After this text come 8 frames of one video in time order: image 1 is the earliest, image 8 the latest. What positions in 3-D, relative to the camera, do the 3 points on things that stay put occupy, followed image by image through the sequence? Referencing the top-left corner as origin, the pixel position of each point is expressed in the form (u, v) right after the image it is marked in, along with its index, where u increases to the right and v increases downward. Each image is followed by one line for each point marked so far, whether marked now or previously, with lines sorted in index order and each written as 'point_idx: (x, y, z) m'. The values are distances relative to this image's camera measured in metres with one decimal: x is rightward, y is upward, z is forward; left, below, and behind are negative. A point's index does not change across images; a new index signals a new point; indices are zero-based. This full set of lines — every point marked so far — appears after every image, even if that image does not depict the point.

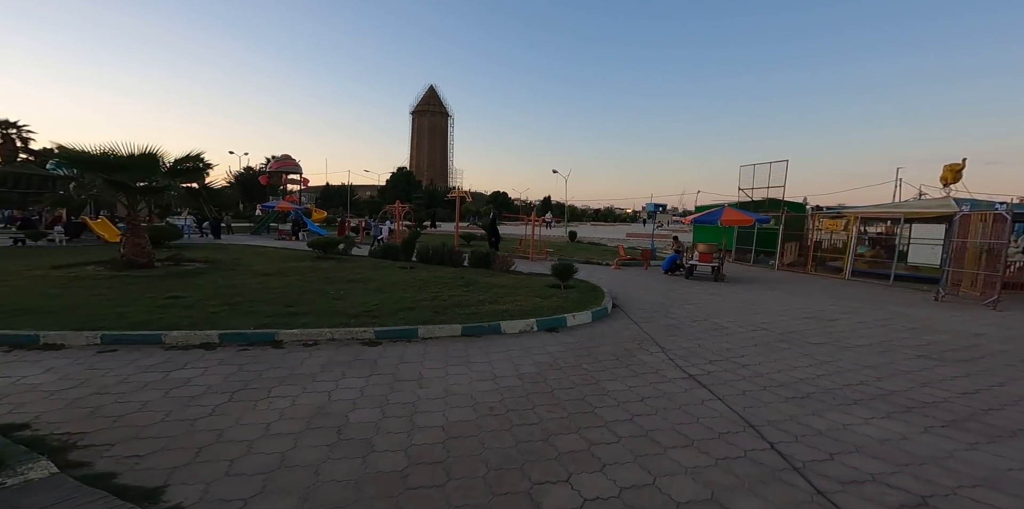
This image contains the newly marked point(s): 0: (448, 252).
0: (-1.7, +0.1, +12.1) m
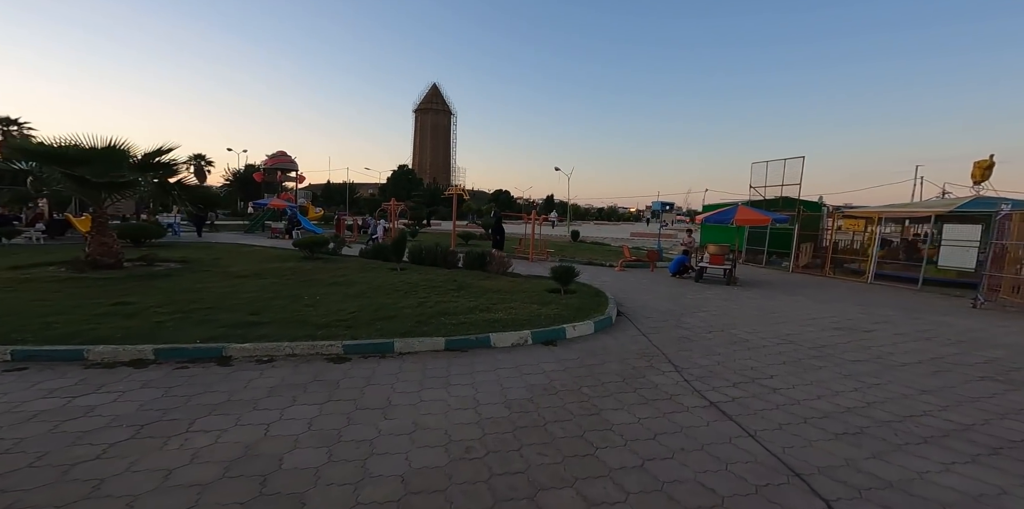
0: (-1.8, 0.0, +11.3) m
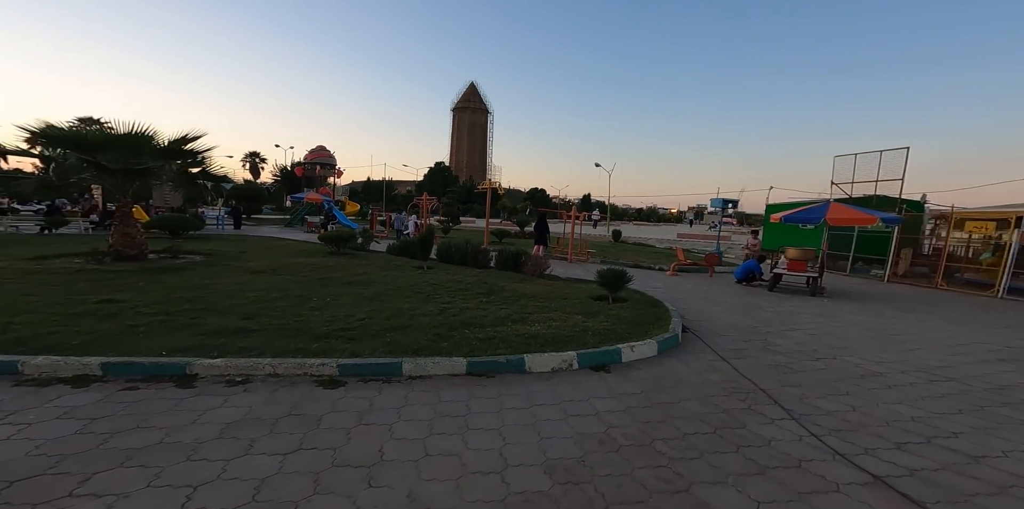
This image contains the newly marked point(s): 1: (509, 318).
0: (-0.9, +0.1, +10.1) m
1: (-0.1, -0.8, +5.9) m
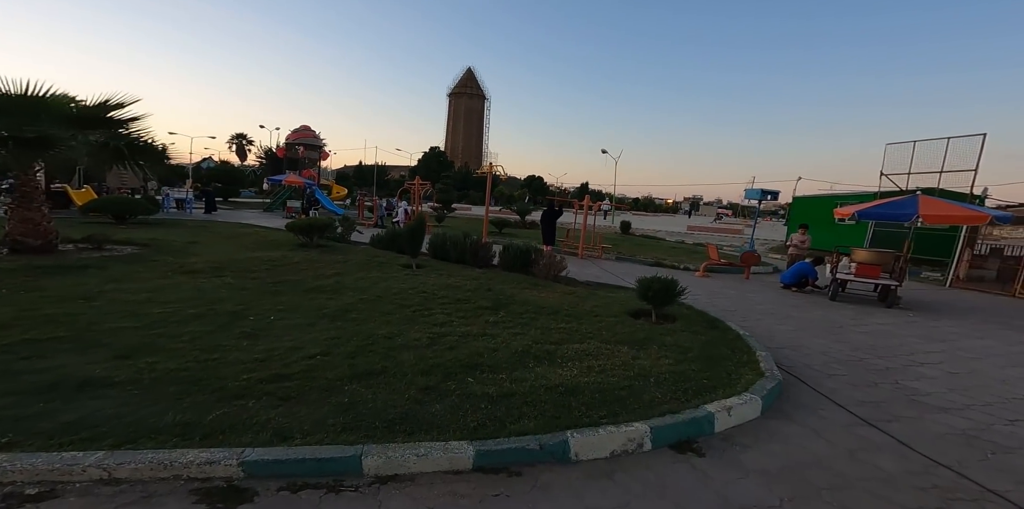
0: (-0.7, +0.1, +8.2) m
1: (+0.2, -0.9, +4.0) m
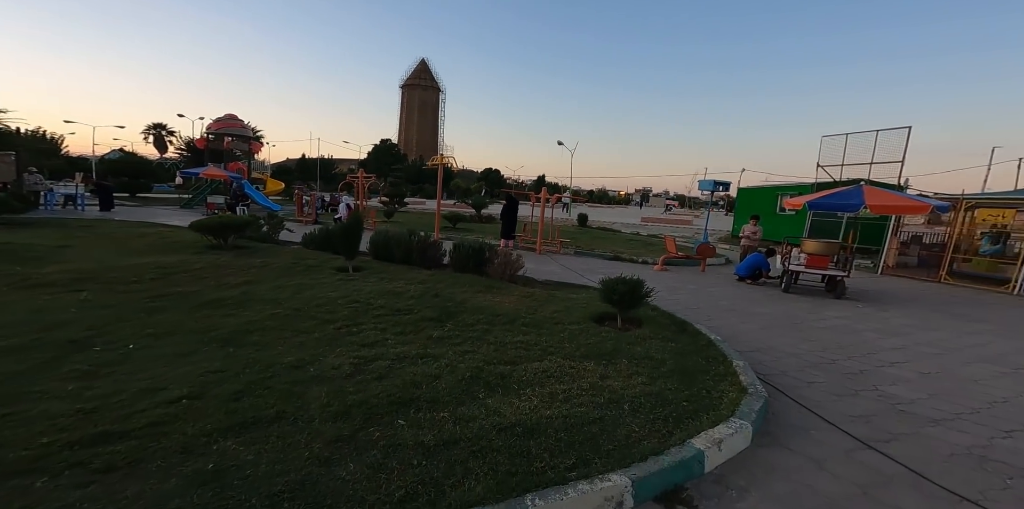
0: (-1.5, +0.2, +7.4) m
1: (-0.2, -0.9, +3.3) m
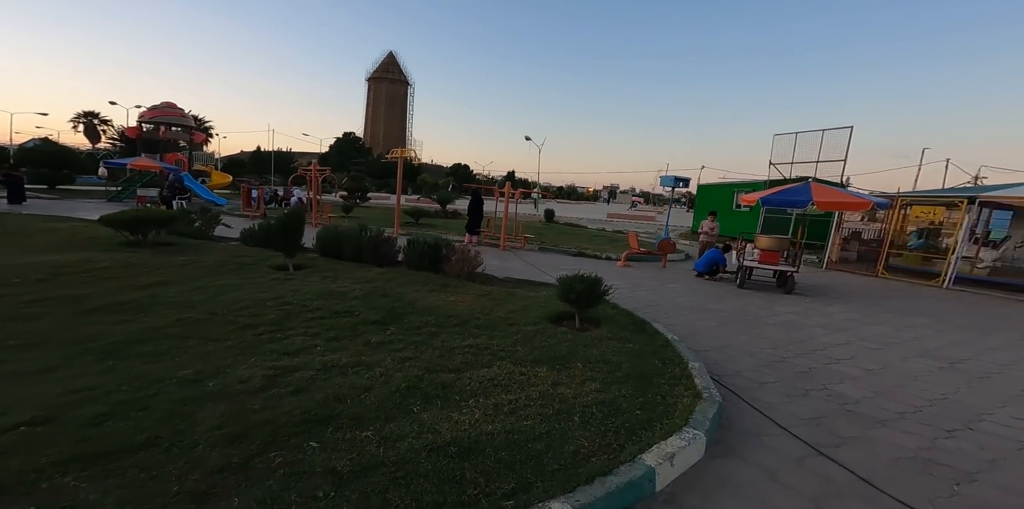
0: (-2.2, +0.2, +7.0) m
1: (-0.6, -0.9, +3.0) m
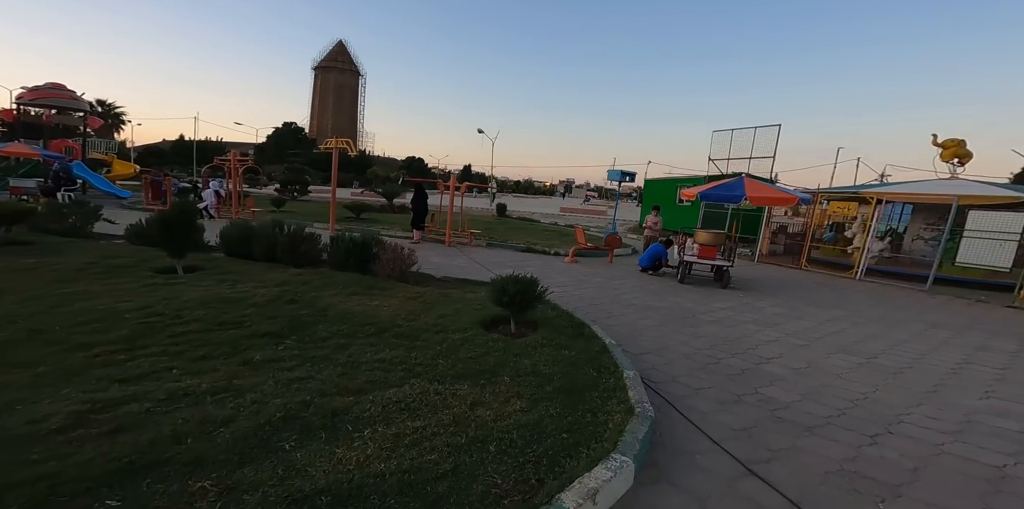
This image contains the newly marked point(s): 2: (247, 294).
0: (-3.1, +0.2, +6.3) m
1: (-1.2, -0.9, +2.5) m
2: (-2.4, -0.5, +4.3) m
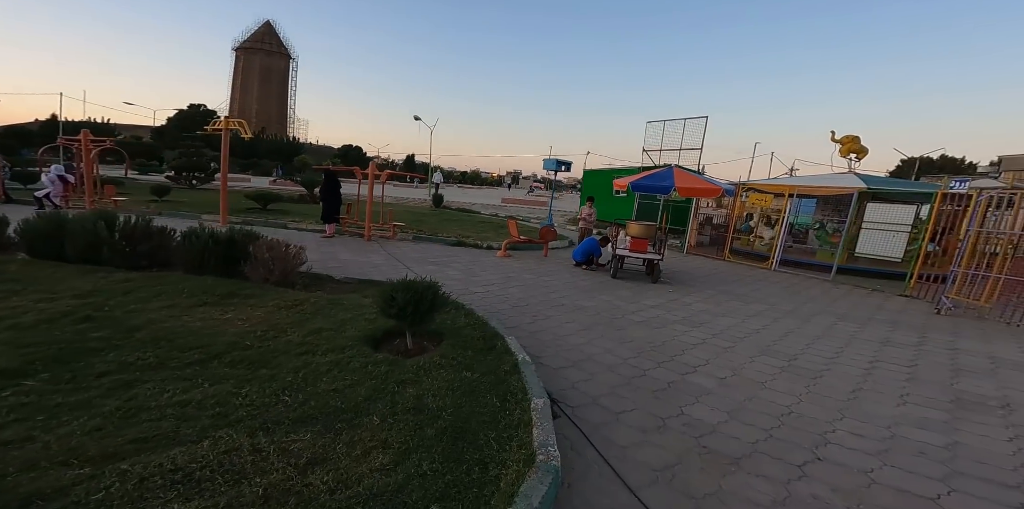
0: (-4.3, +0.2, +5.0) m
1: (-1.8, -1.0, +1.5) m
2: (-3.3, -0.5, +3.1) m
